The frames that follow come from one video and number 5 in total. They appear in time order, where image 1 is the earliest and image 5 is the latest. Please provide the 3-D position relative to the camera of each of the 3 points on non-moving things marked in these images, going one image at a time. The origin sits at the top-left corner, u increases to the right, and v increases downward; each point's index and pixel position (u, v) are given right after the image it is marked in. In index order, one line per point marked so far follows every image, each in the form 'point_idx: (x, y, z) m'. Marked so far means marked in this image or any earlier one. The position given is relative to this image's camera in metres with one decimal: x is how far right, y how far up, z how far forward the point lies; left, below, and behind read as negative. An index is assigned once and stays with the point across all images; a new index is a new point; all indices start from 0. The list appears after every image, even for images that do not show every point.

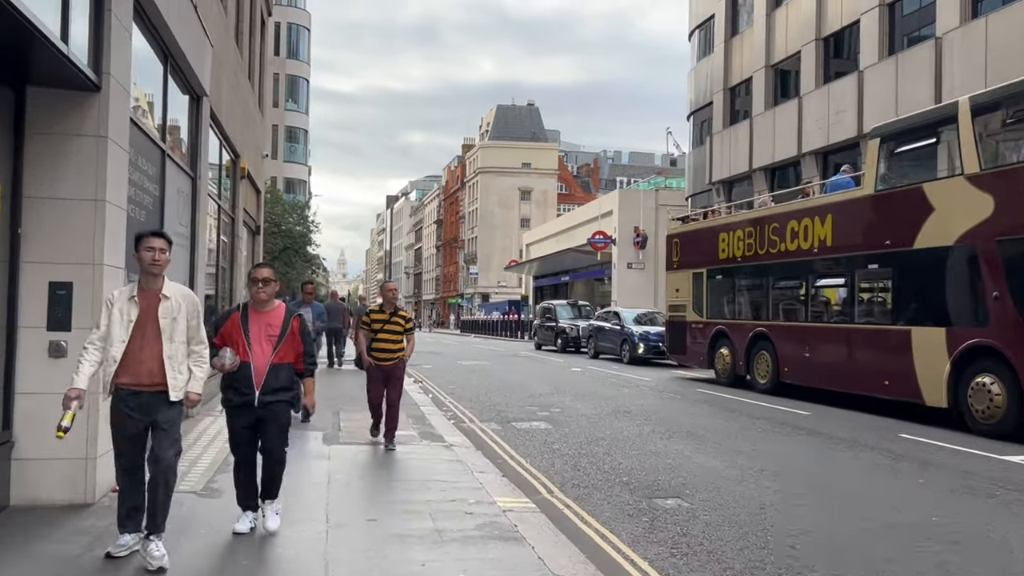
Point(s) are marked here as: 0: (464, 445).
0: (-0.5, -1.8, +9.4) m
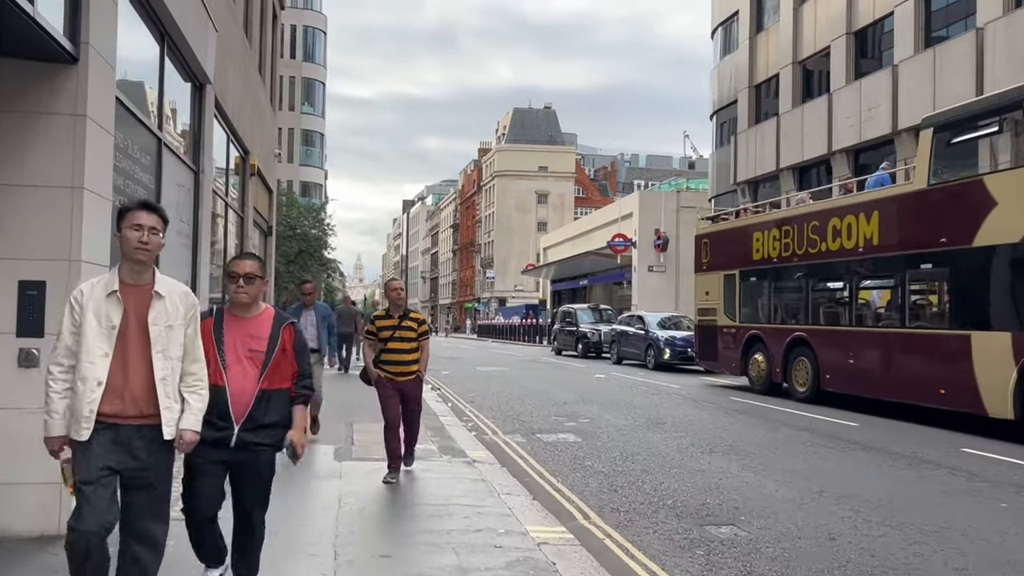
0: (-0.2, -1.8, +8.6) m
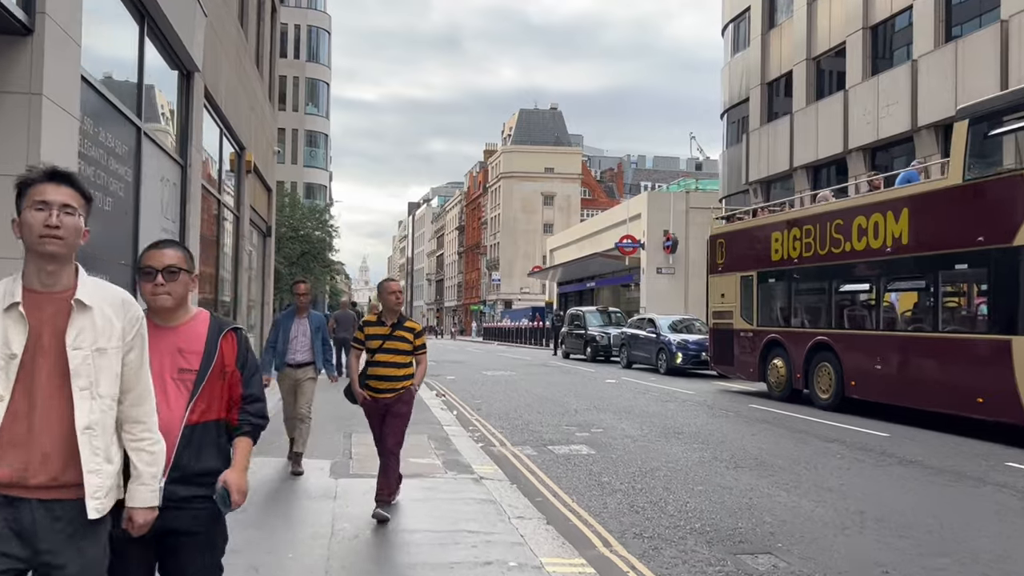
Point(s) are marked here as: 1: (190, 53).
0: (-0.1, -1.8, +8.0) m
1: (-3.5, +2.5, +8.9) m
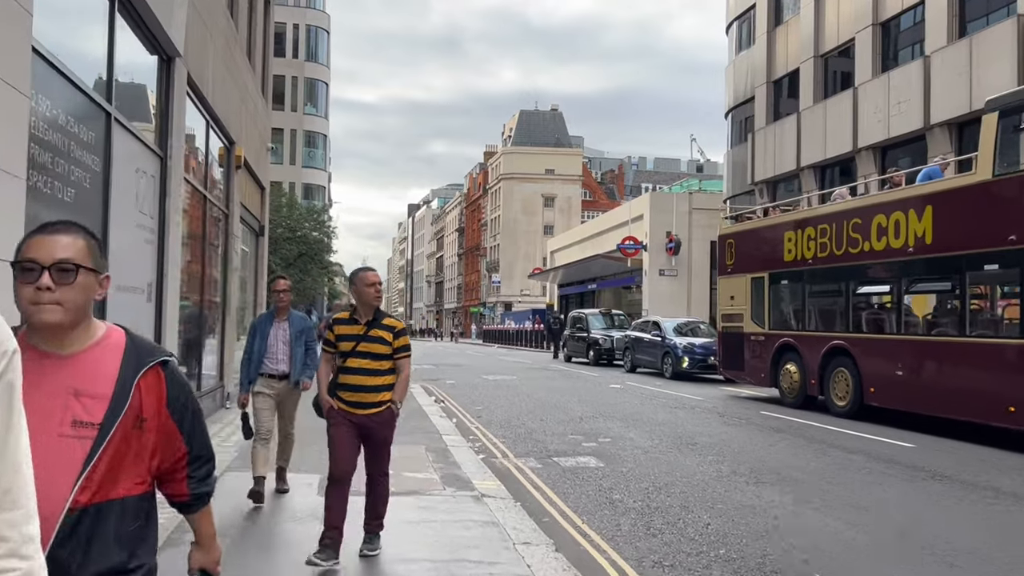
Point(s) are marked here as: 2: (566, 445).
0: (-0.1, -1.8, +7.3) m
1: (-3.4, +2.5, +8.3) m
2: (+0.7, -2.0, +10.4) m
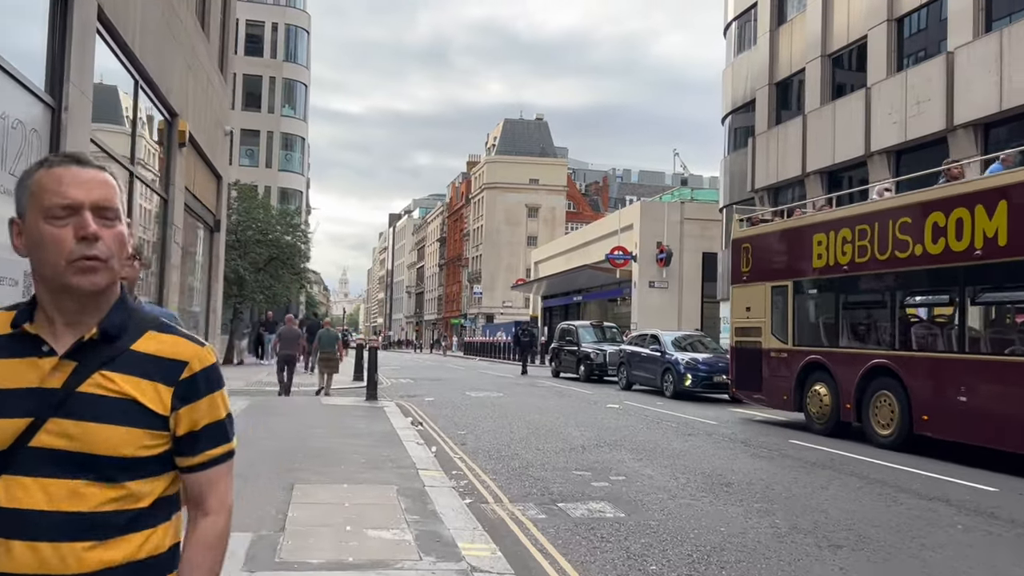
0: (-0.1, -1.8, +5.3) m
1: (-3.4, +2.6, +6.3) m
2: (+0.6, -2.0, +8.4) m
